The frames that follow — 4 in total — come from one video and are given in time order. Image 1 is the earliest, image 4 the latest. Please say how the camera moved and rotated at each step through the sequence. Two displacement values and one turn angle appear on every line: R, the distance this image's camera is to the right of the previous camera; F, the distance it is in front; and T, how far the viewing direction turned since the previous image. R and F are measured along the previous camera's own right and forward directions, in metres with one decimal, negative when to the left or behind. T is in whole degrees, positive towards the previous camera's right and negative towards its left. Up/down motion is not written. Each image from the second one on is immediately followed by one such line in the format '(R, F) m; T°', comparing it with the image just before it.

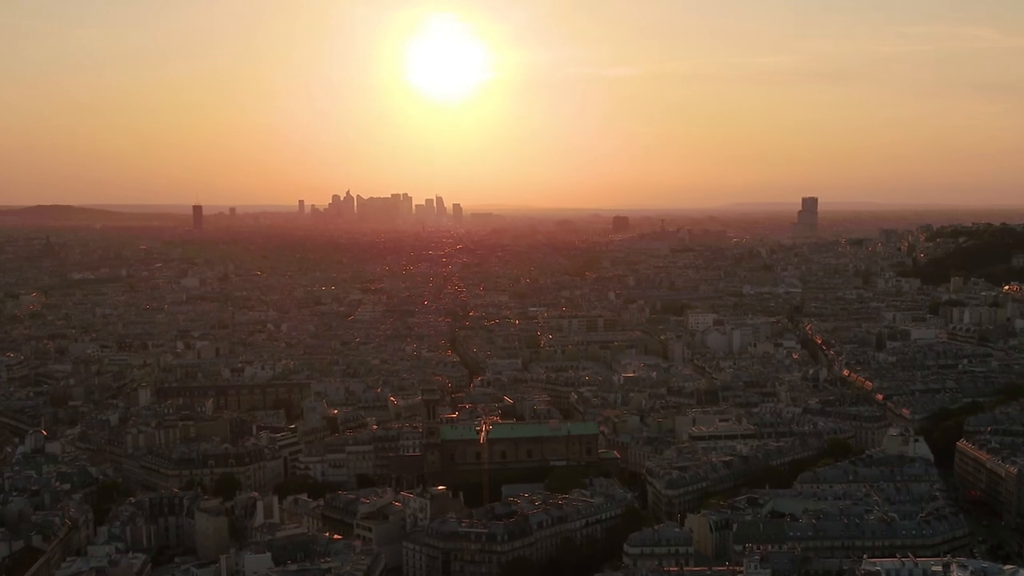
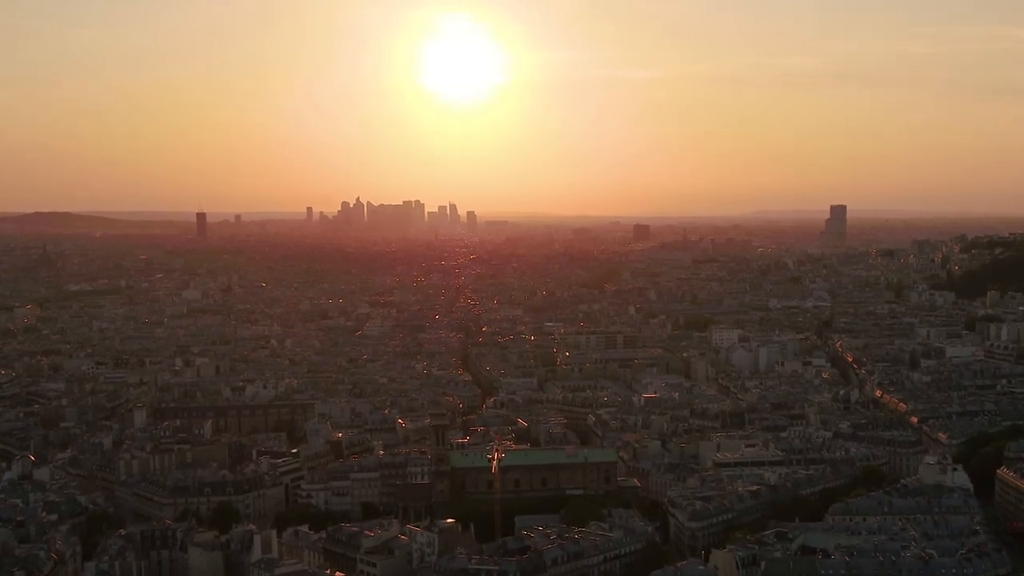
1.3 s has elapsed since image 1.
(+0.1, +1.4) m; -1°
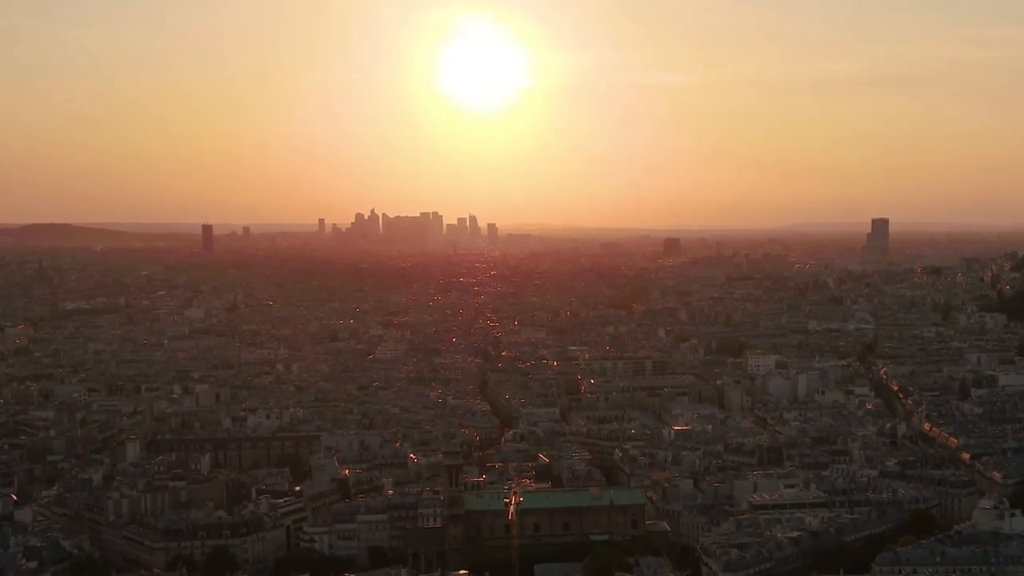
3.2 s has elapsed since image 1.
(+0.1, +1.9) m; -1°
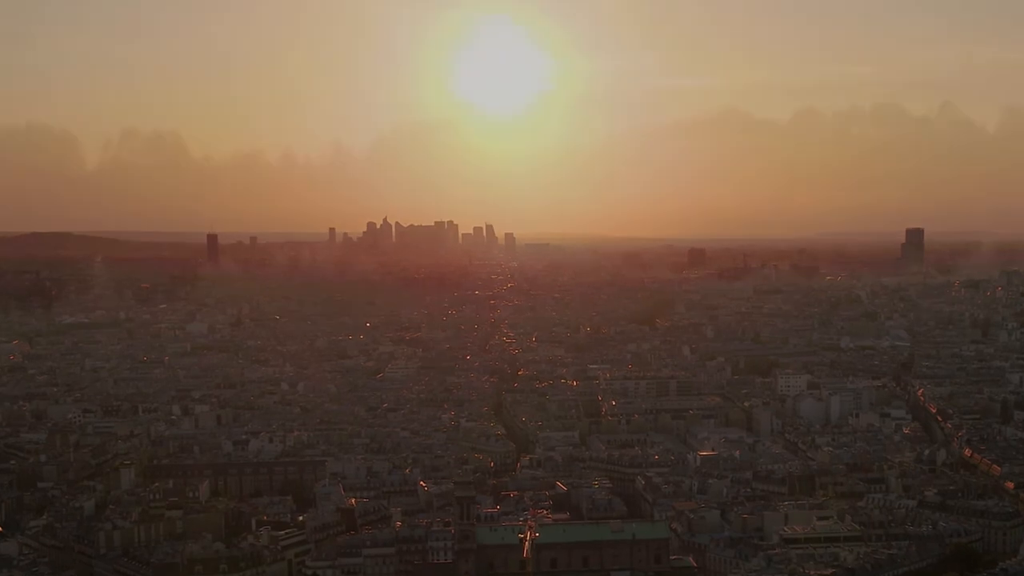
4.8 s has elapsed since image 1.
(+0.1, +1.4) m; -1°
